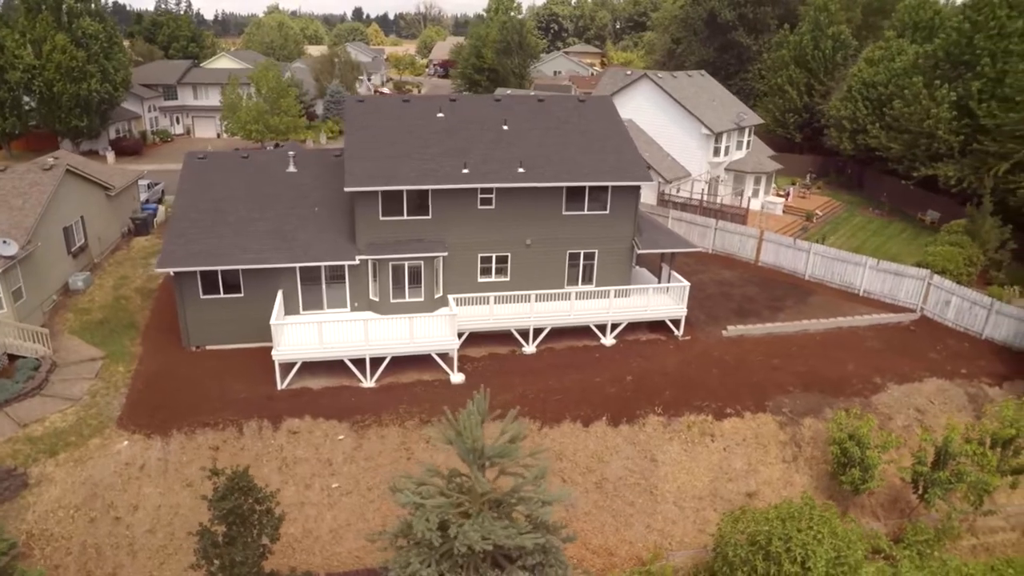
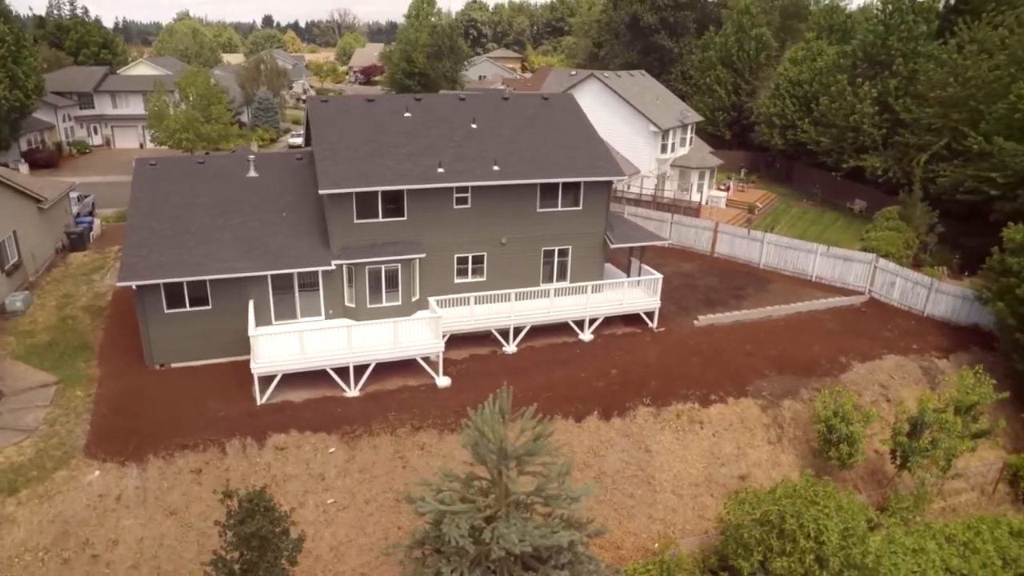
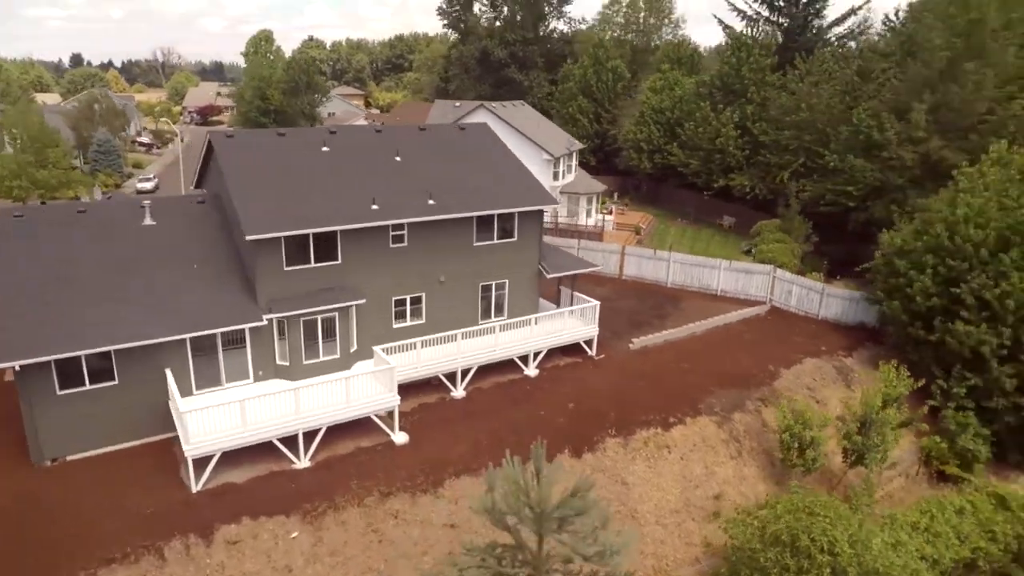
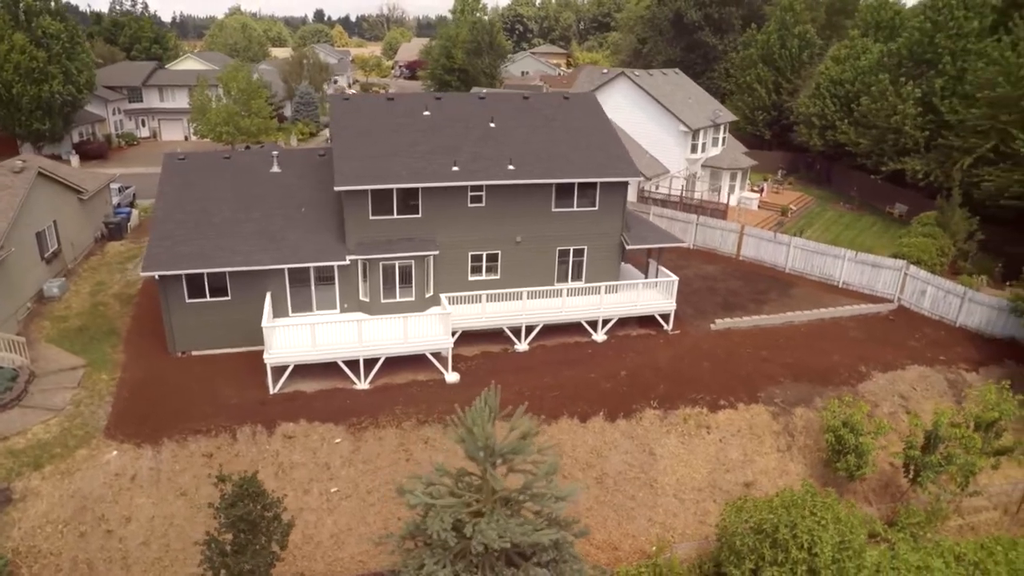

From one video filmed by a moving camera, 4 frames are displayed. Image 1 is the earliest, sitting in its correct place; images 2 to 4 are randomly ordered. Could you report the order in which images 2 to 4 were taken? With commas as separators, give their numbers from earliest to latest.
4, 2, 3
